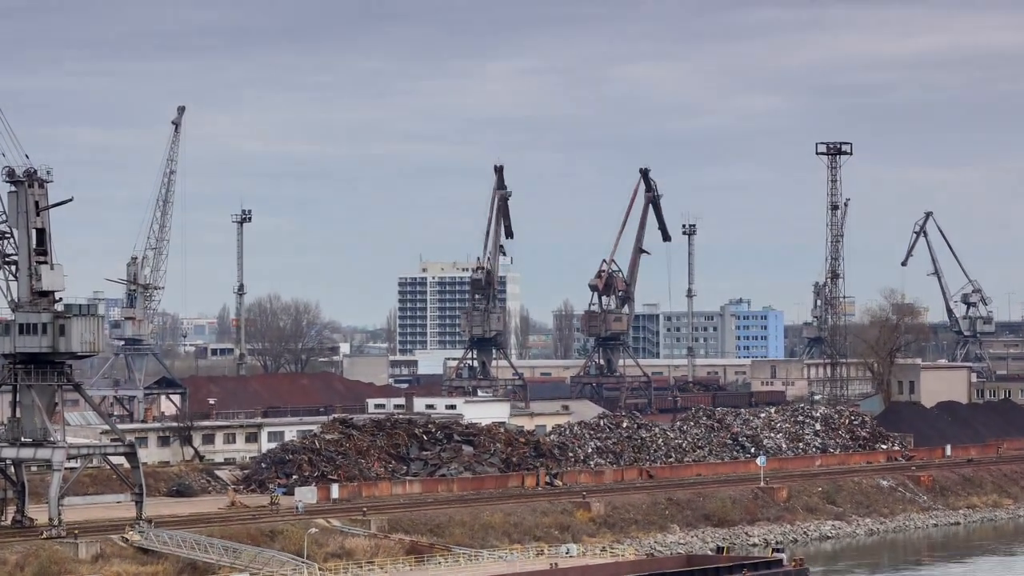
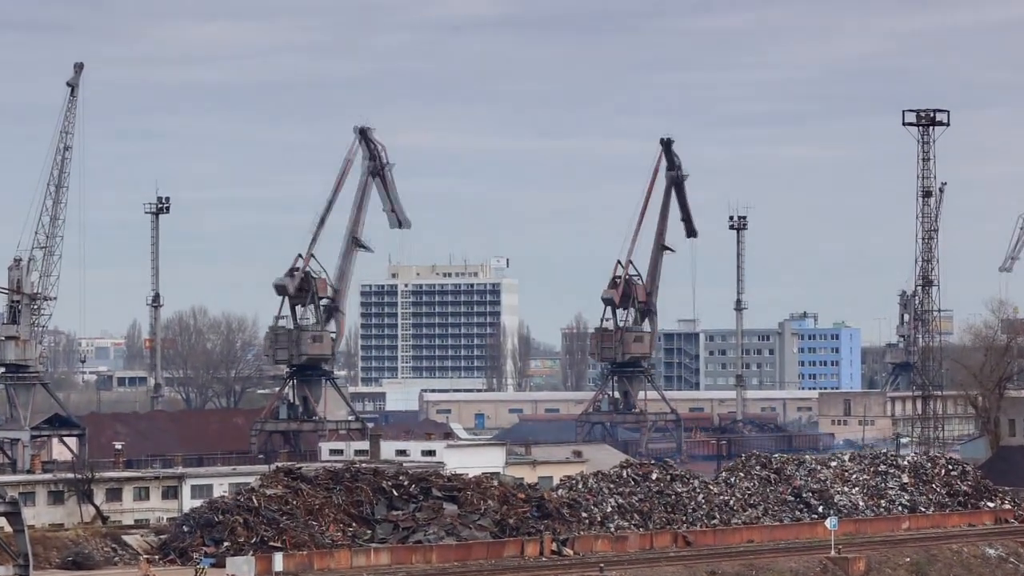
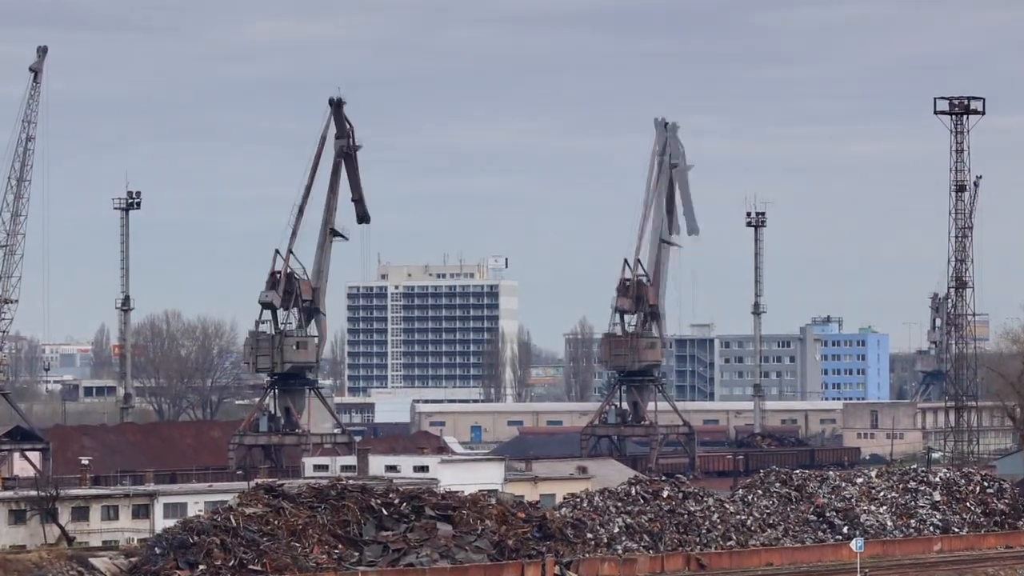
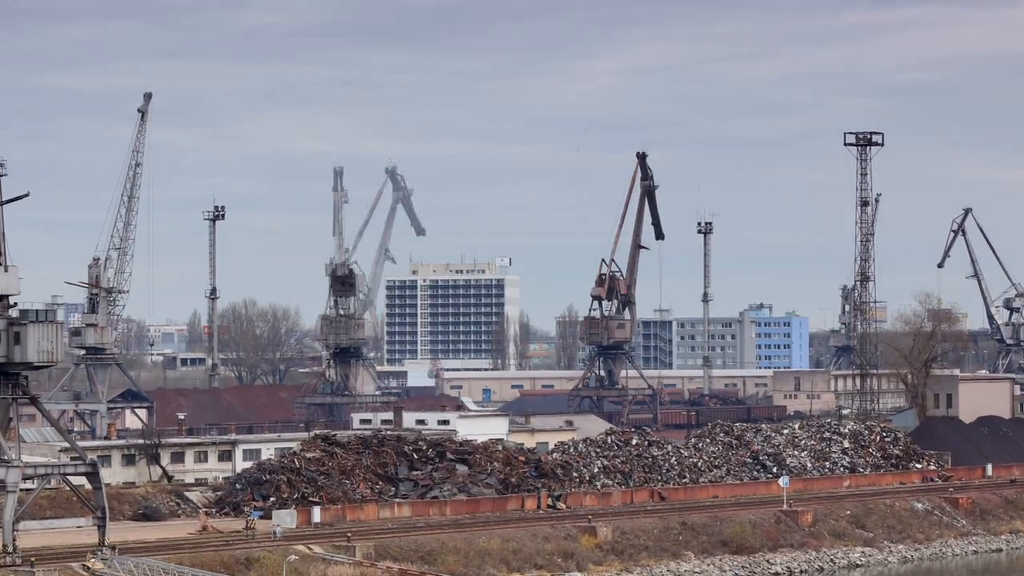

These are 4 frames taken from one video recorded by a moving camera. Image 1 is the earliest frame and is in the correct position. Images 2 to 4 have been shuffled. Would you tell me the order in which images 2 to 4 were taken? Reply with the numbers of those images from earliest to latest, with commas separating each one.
4, 2, 3
